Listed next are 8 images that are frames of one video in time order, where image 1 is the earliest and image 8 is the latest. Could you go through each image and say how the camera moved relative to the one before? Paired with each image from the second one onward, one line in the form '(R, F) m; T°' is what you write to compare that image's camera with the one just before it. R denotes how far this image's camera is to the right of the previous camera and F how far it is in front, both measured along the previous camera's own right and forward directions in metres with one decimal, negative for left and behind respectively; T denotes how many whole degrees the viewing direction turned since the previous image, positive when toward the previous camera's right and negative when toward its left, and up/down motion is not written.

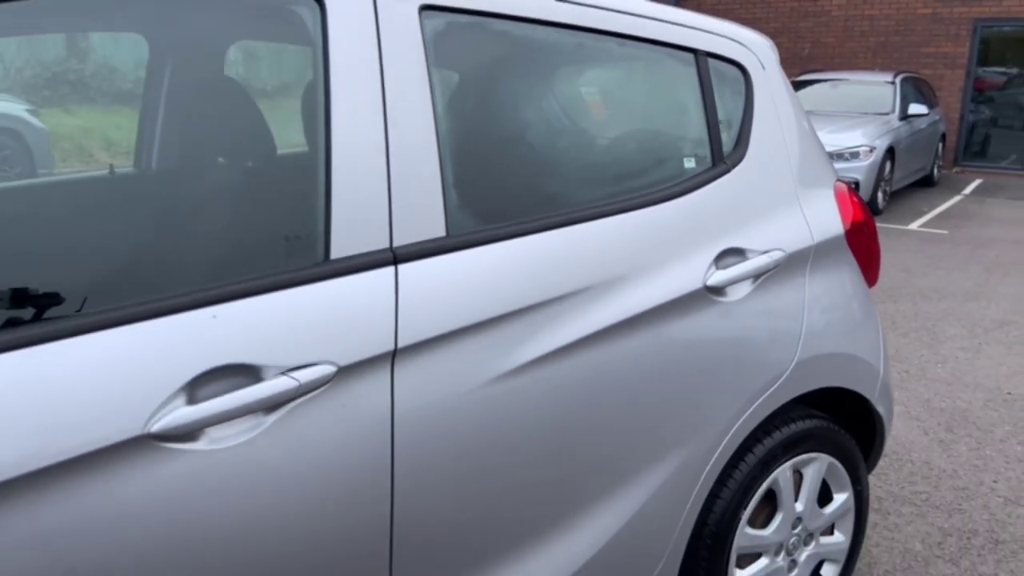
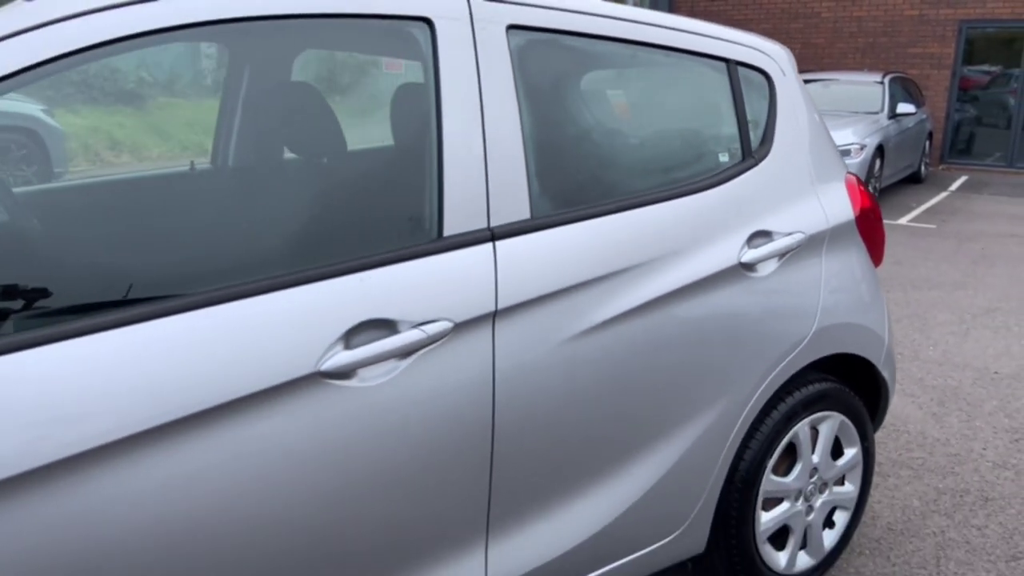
(-0.2, -0.3) m; +1°
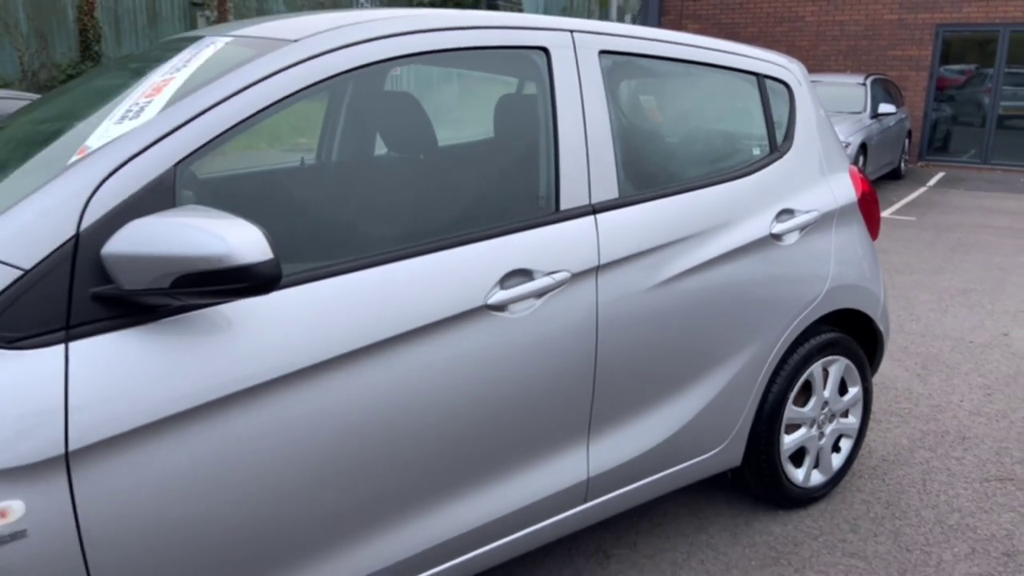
(-0.3, -0.6) m; +1°
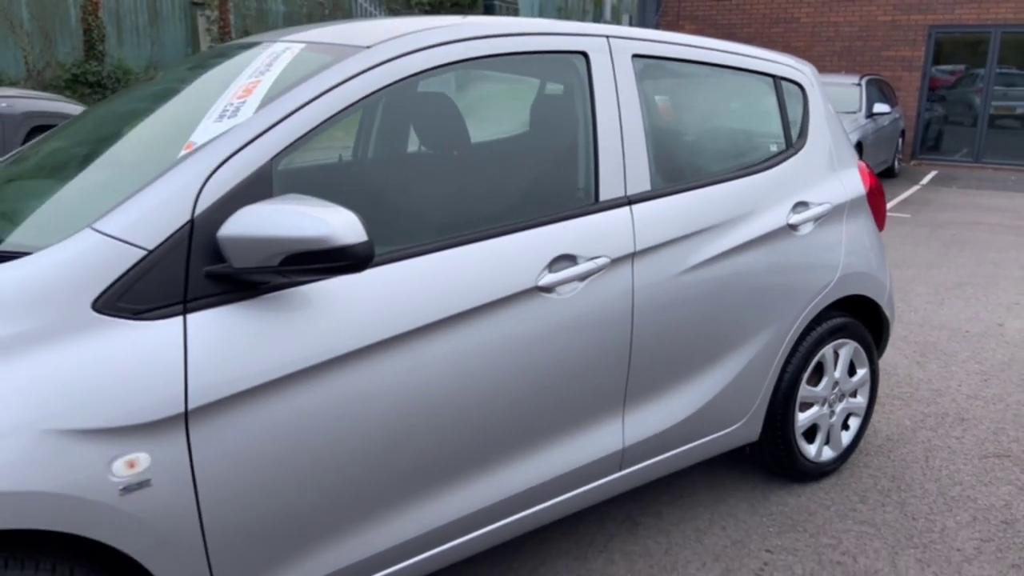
(-0.1, -0.2) m; 0°
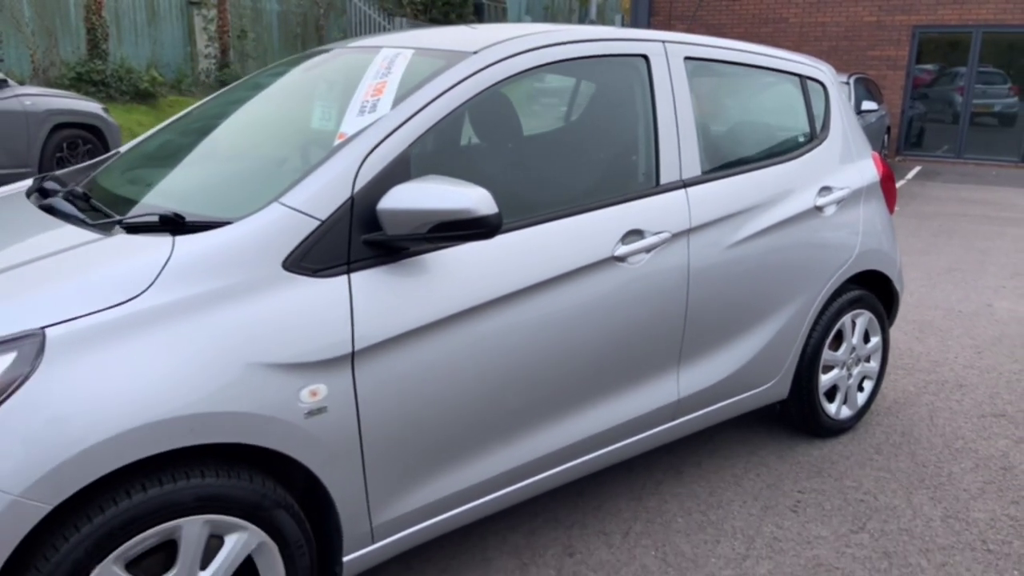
(-0.3, -0.4) m; +1°
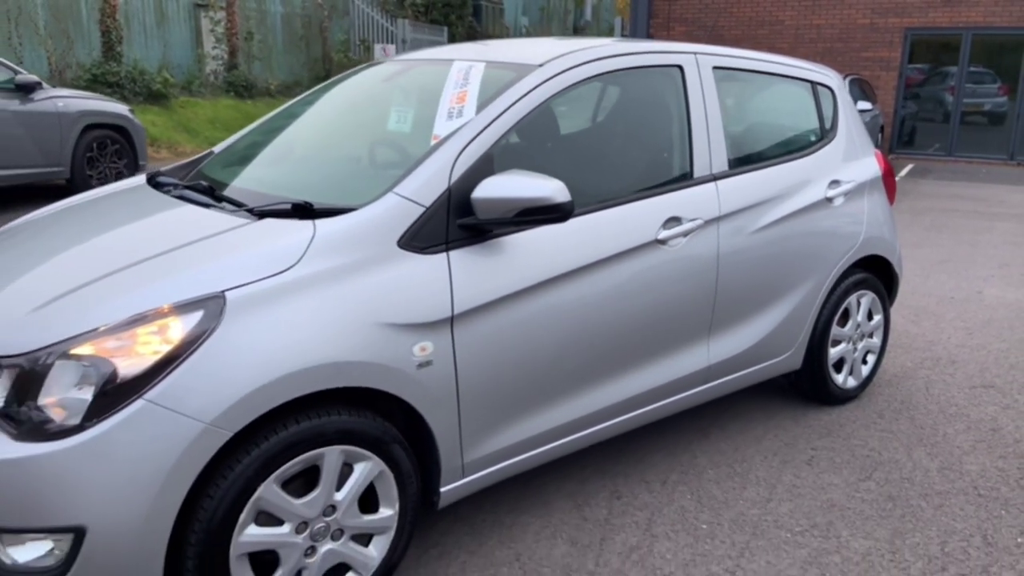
(-0.2, -0.5) m; 0°
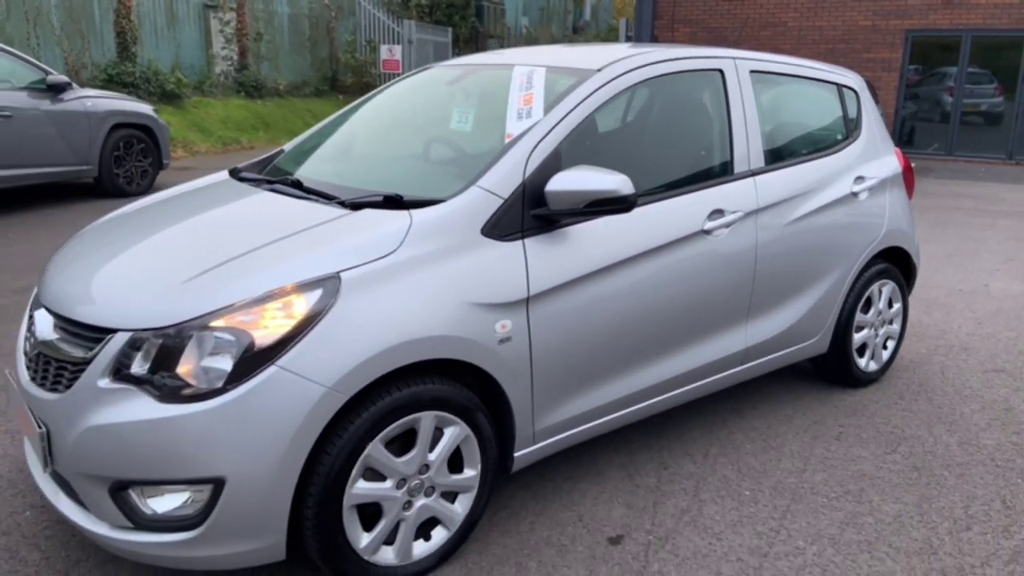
(-0.2, -0.3) m; 0°
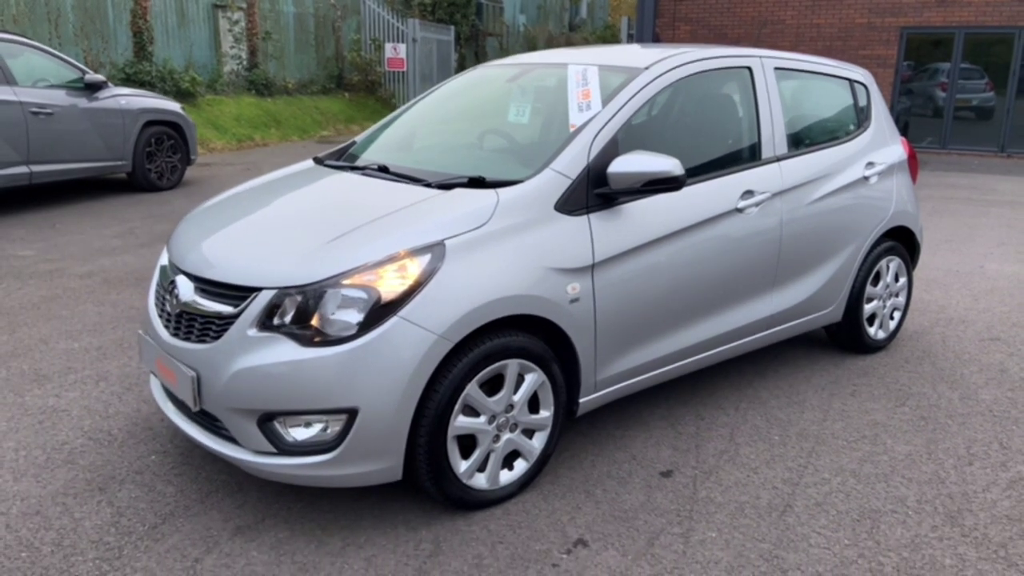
(-0.3, -0.5) m; 0°
